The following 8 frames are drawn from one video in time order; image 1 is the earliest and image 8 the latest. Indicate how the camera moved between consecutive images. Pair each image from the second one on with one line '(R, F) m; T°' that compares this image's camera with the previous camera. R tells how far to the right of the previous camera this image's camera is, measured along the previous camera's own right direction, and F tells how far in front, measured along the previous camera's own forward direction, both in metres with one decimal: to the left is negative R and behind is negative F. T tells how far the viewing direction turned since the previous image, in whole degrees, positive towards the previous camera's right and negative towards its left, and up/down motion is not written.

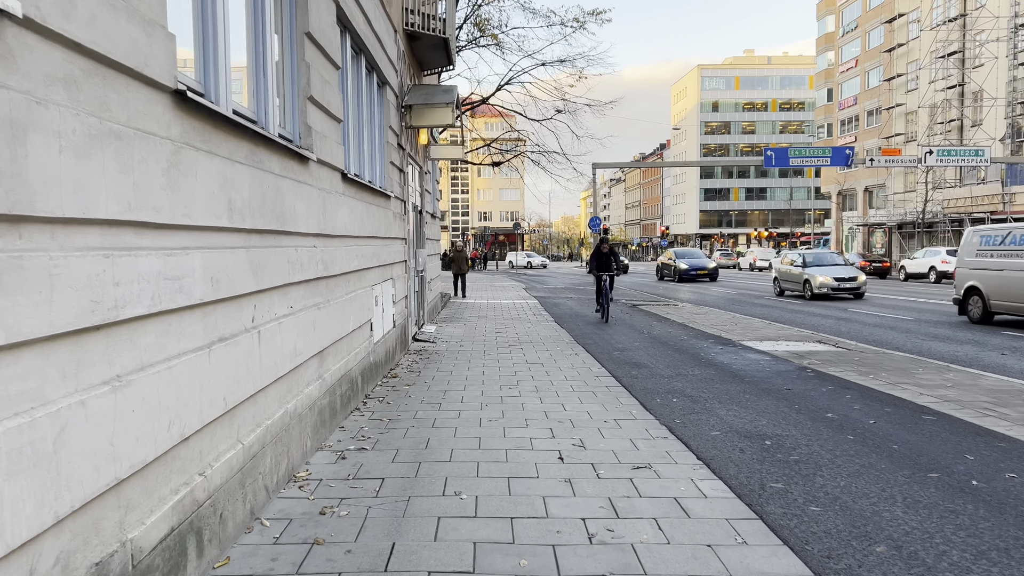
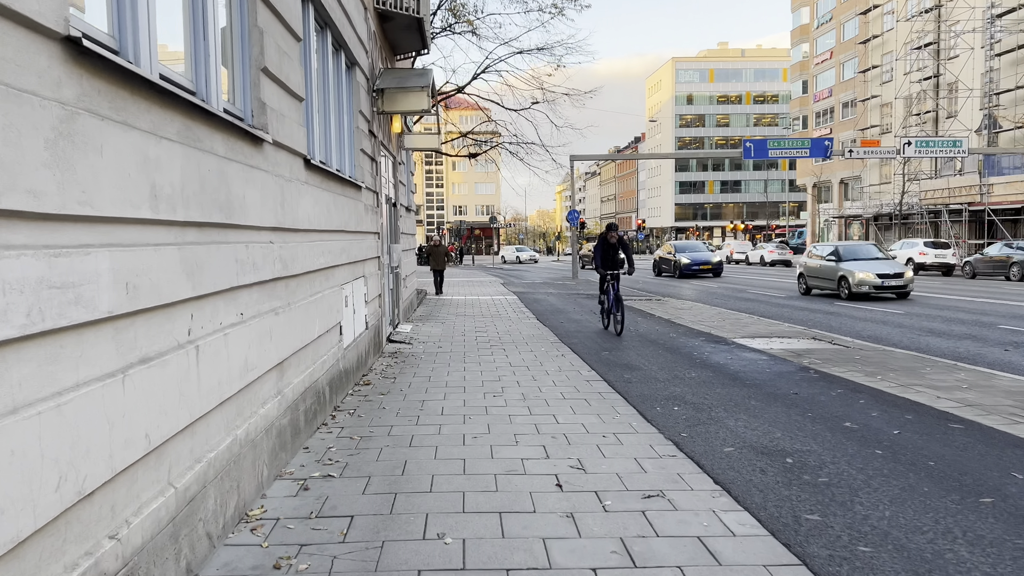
(-0.1, +0.6) m; +2°
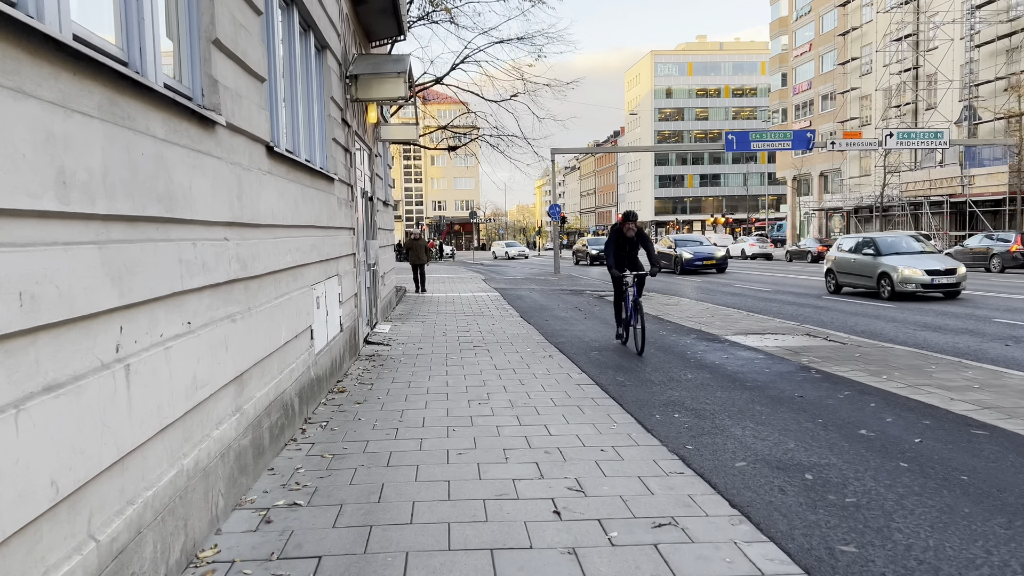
(0.0, +0.5) m; +1°
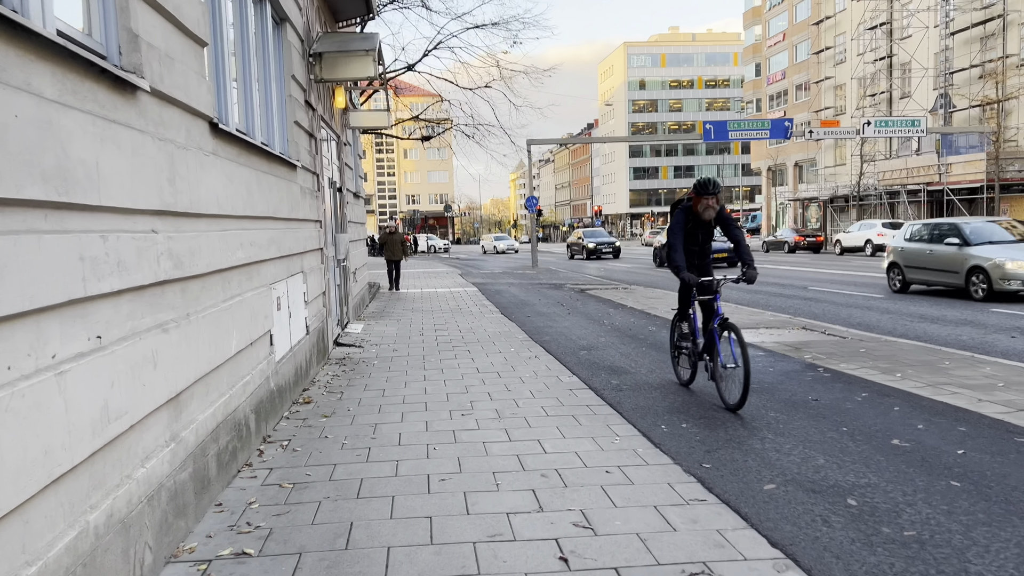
(-0.1, +0.7) m; +2°
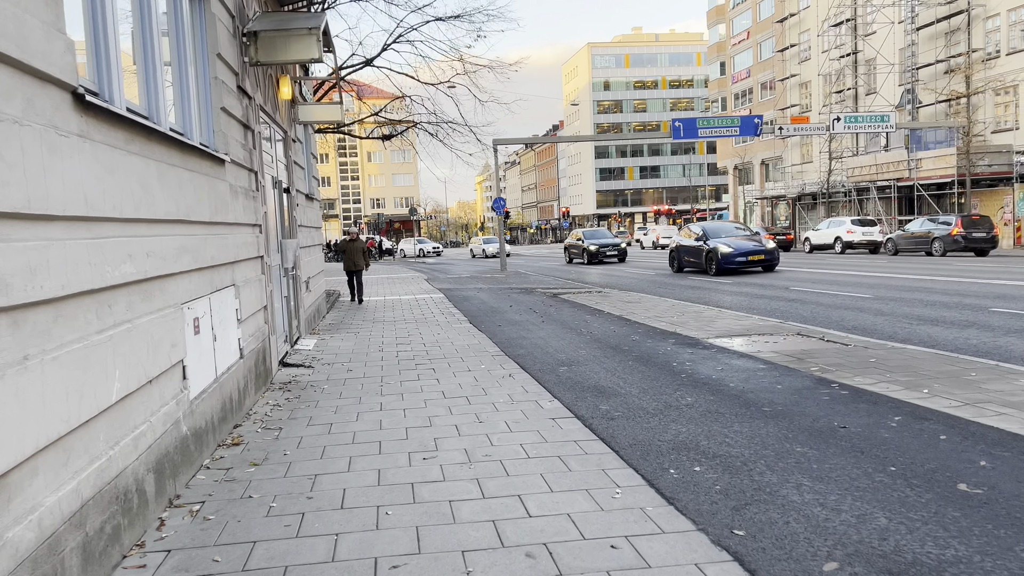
(0.0, +1.0) m; +2°
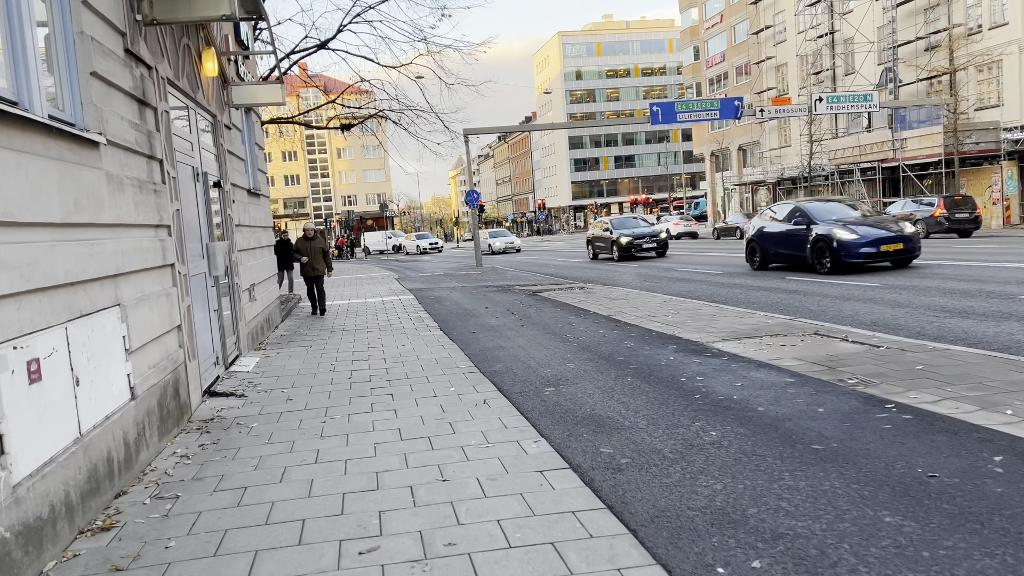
(0.0, +1.3) m; +2°
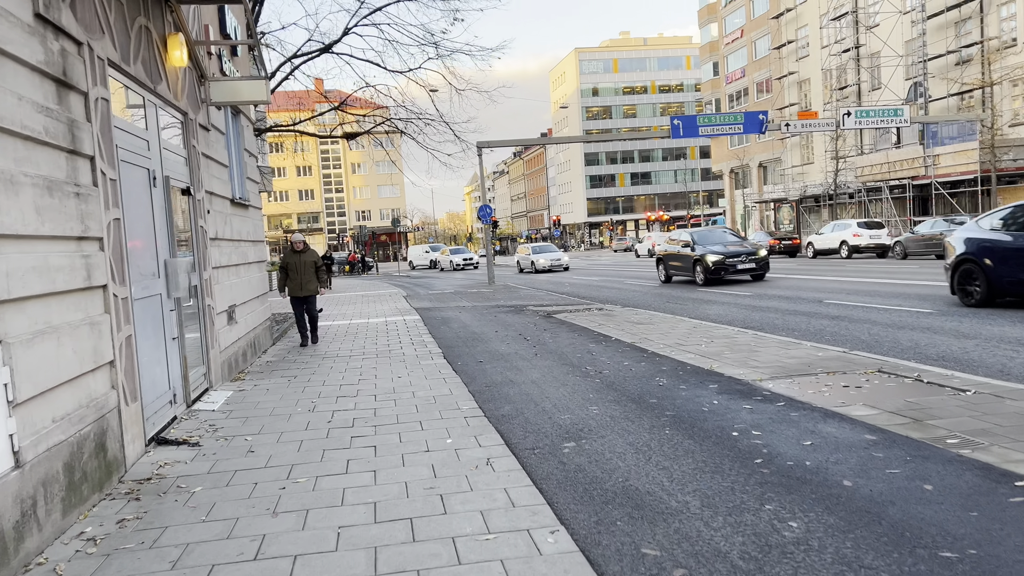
(0.0, +1.2) m; -1°
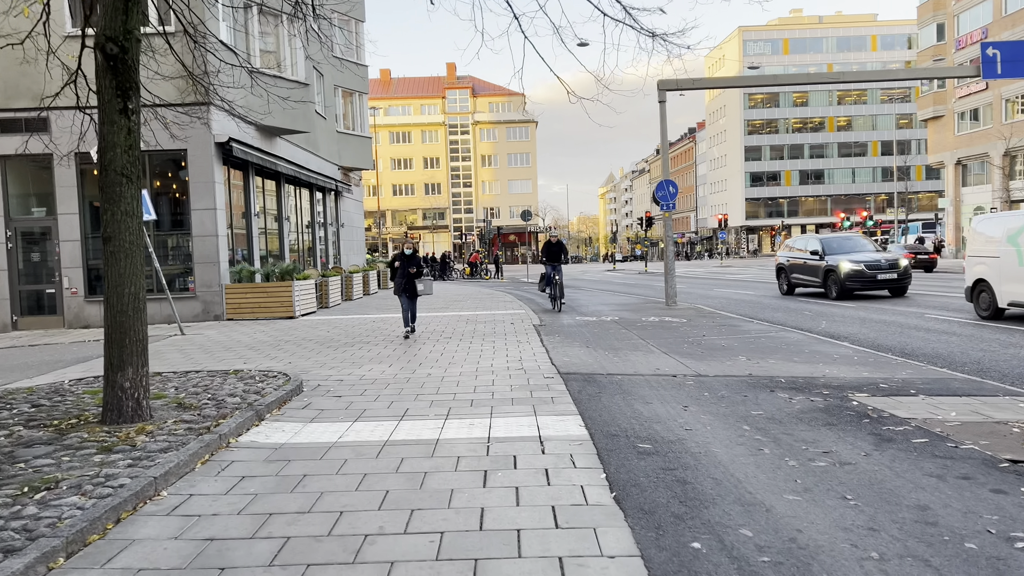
(+0.5, +7.4) m; -10°
